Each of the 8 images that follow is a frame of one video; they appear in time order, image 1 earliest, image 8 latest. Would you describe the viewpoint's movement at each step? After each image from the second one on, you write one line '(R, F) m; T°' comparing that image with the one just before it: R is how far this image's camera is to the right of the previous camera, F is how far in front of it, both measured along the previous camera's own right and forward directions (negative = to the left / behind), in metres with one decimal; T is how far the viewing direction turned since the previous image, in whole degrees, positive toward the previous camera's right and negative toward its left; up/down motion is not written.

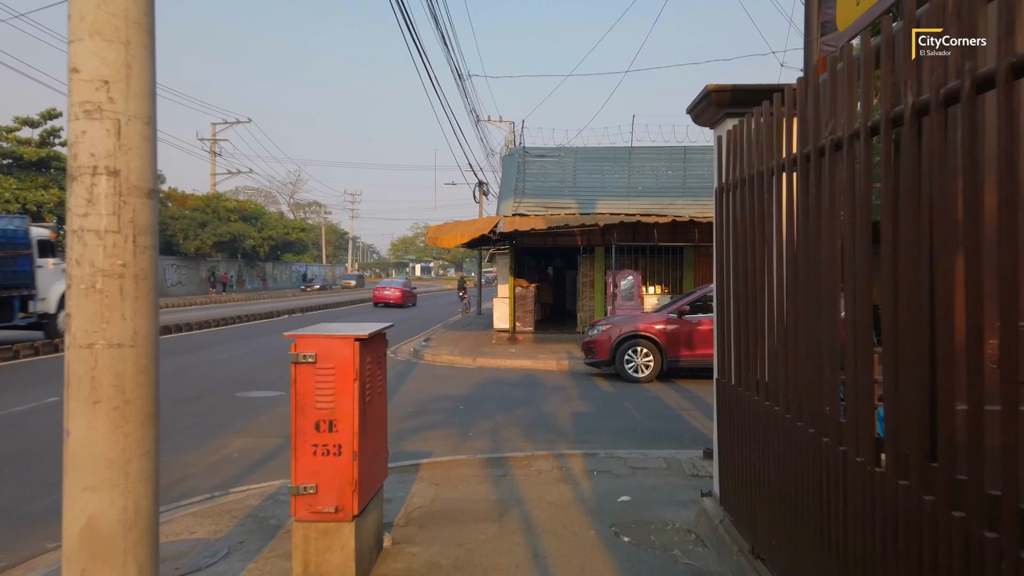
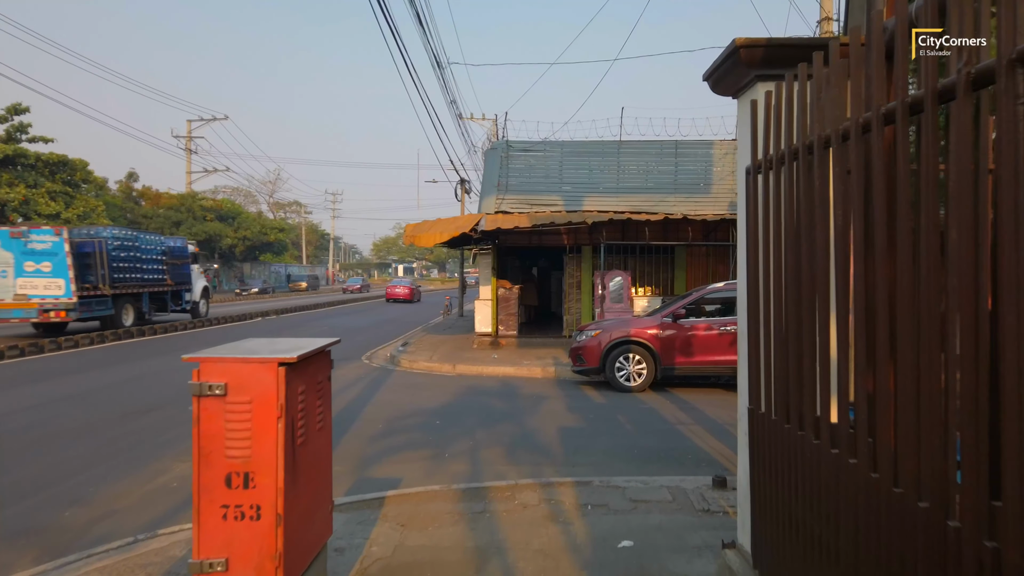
(0.0, +0.9) m; +1°
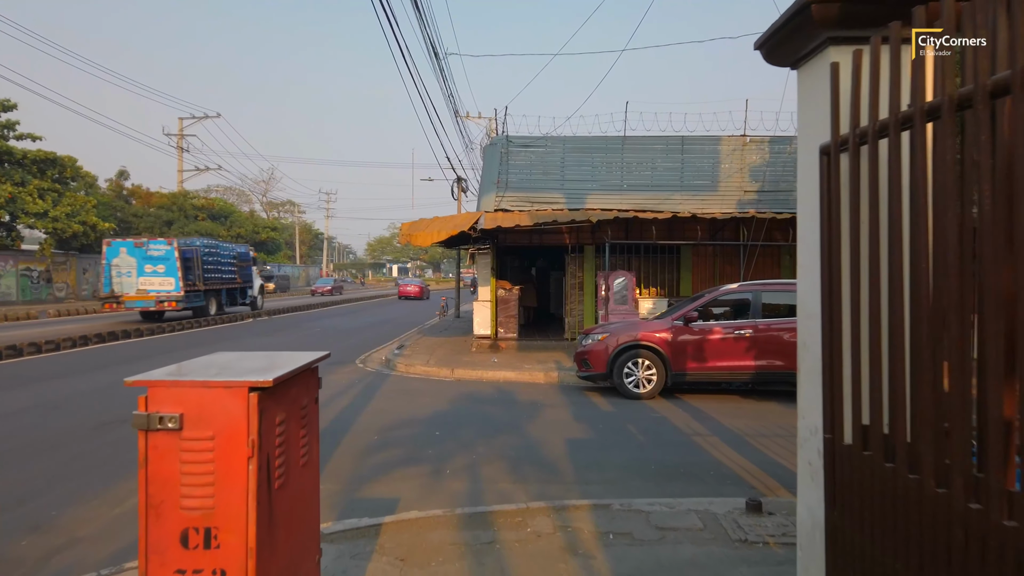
(-0.1, +0.6) m; 0°
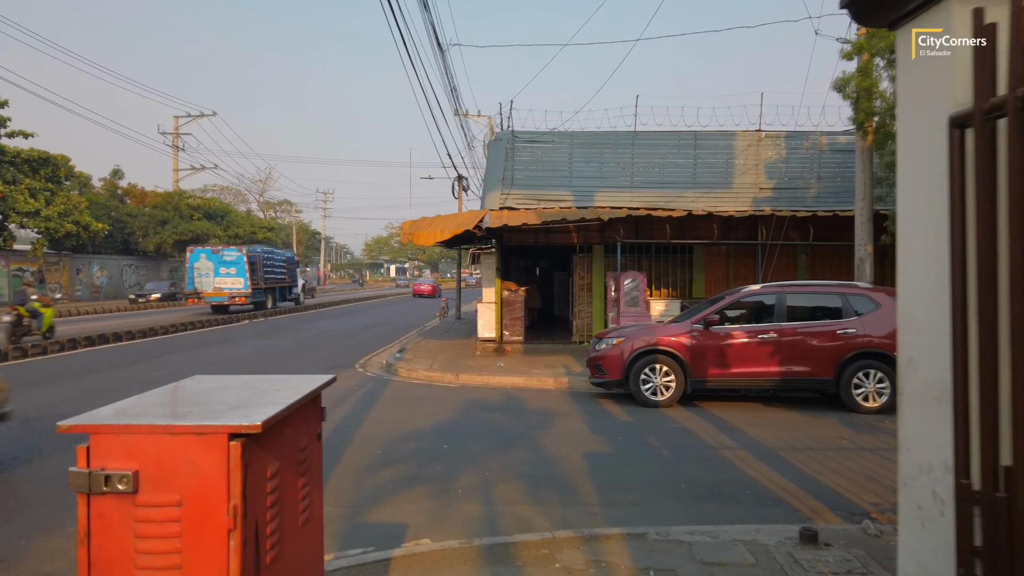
(-0.2, +0.6) m; 0°
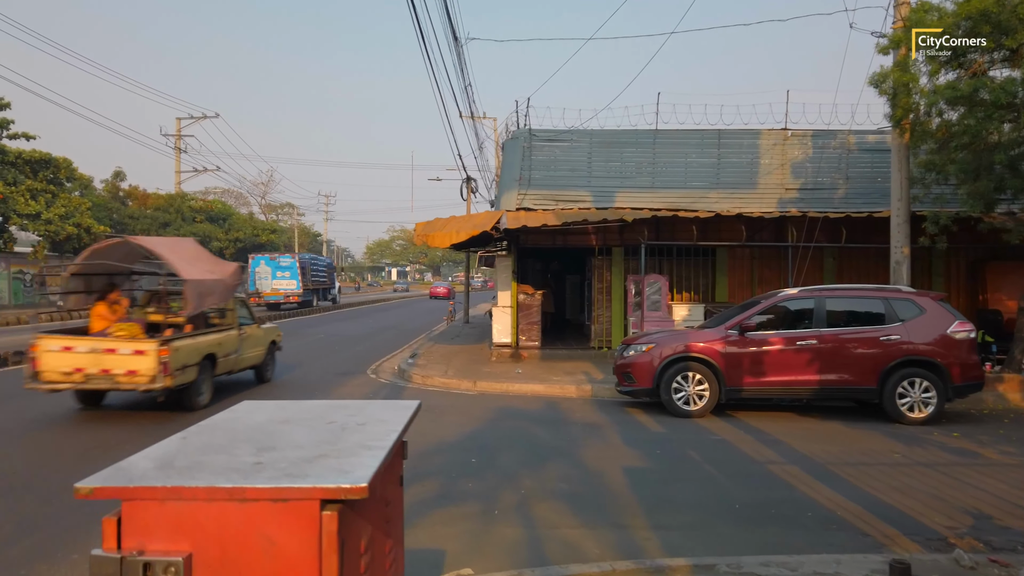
(-0.3, +0.5) m; 0°
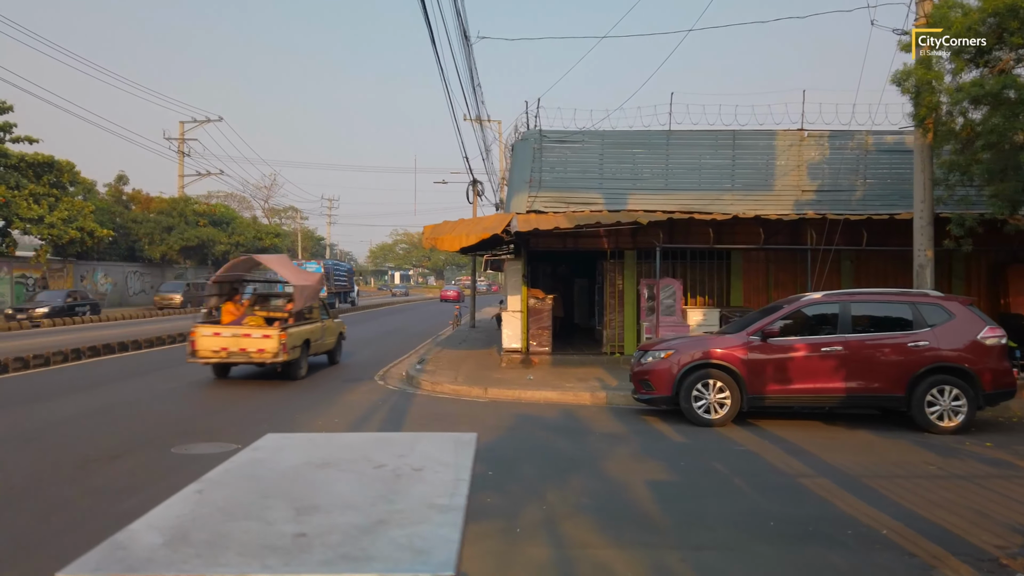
(-0.2, +0.3) m; 0°
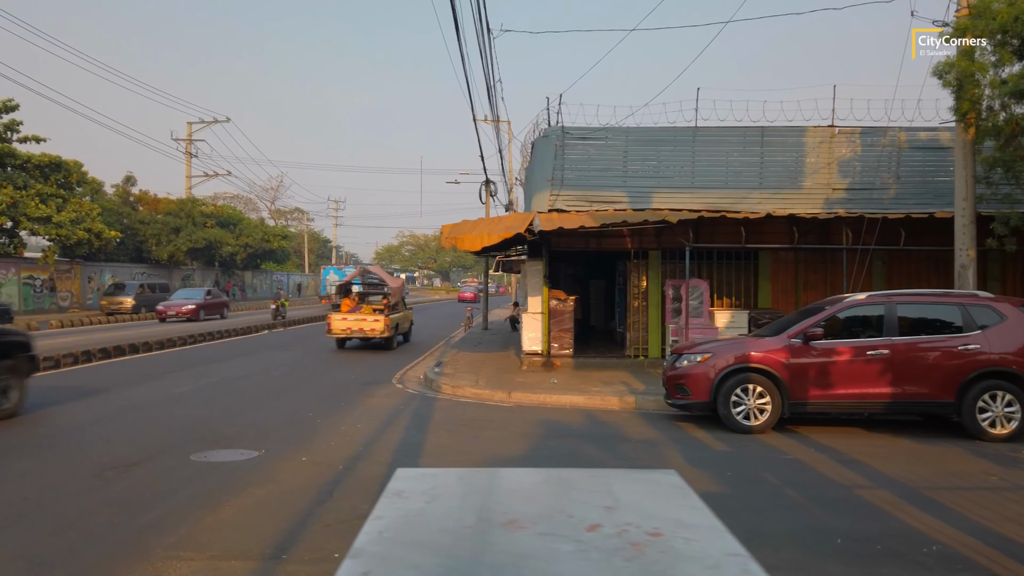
(-0.3, +0.4) m; 0°
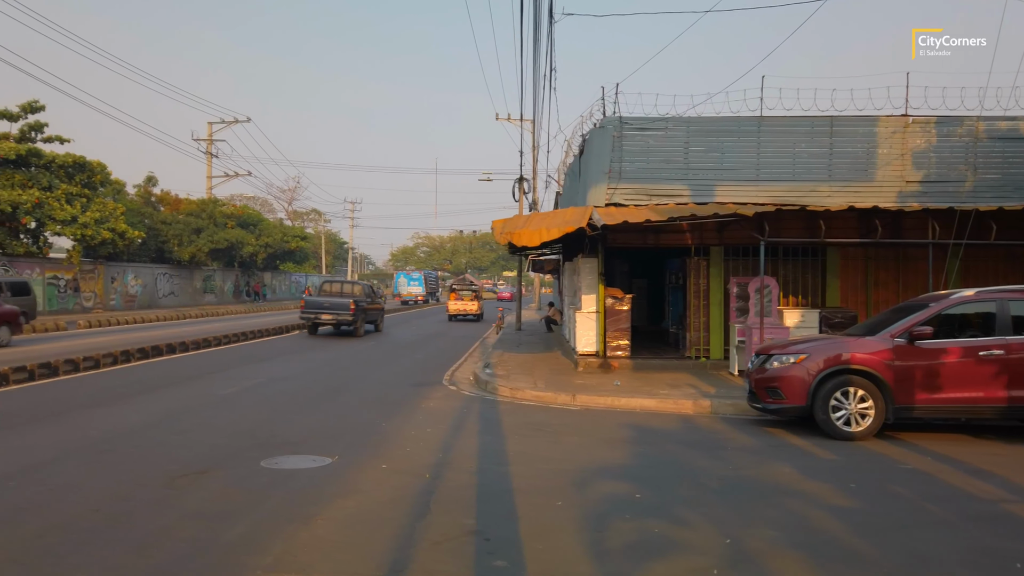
(-0.8, +0.6) m; -1°
